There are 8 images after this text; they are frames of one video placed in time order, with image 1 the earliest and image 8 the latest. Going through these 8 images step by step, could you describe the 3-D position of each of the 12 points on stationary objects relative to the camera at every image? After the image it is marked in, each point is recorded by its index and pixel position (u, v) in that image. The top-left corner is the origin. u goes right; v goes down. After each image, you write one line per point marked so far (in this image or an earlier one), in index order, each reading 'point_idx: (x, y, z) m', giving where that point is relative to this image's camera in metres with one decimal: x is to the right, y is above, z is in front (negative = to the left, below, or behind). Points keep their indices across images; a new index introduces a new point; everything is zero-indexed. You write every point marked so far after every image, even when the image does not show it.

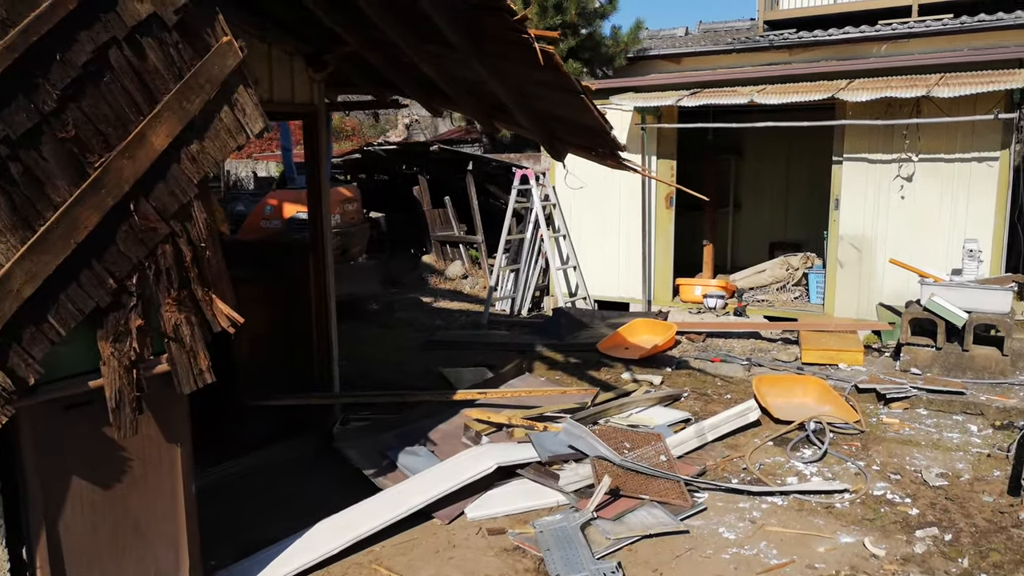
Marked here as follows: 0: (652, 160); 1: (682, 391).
0: (+1.5, +1.3, +7.9) m
1: (+1.3, -0.8, +5.7) m
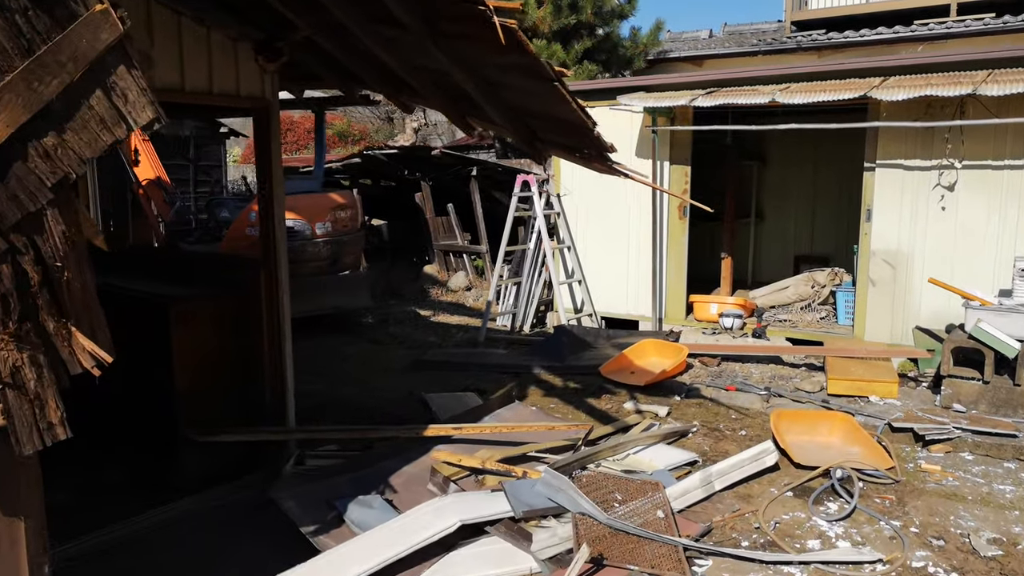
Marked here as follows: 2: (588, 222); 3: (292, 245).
0: (+1.5, +1.2, +7.2) m
1: (+1.2, -0.9, +5.0) m
2: (+0.8, +0.7, +7.8) m
3: (-2.2, +0.4, +7.6) m
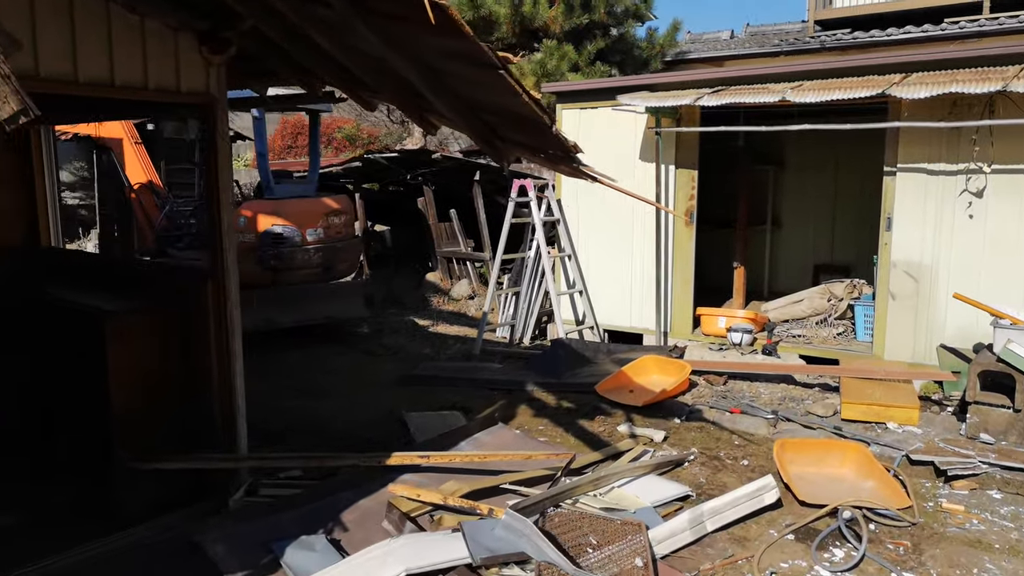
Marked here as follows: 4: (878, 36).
0: (+1.4, +1.1, +6.8) m
1: (+1.1, -1.0, +4.6) m
2: (+0.8, +0.6, +7.4) m
3: (-2.2, +0.4, +7.3) m
4: (+4.6, +3.1, +9.4) m
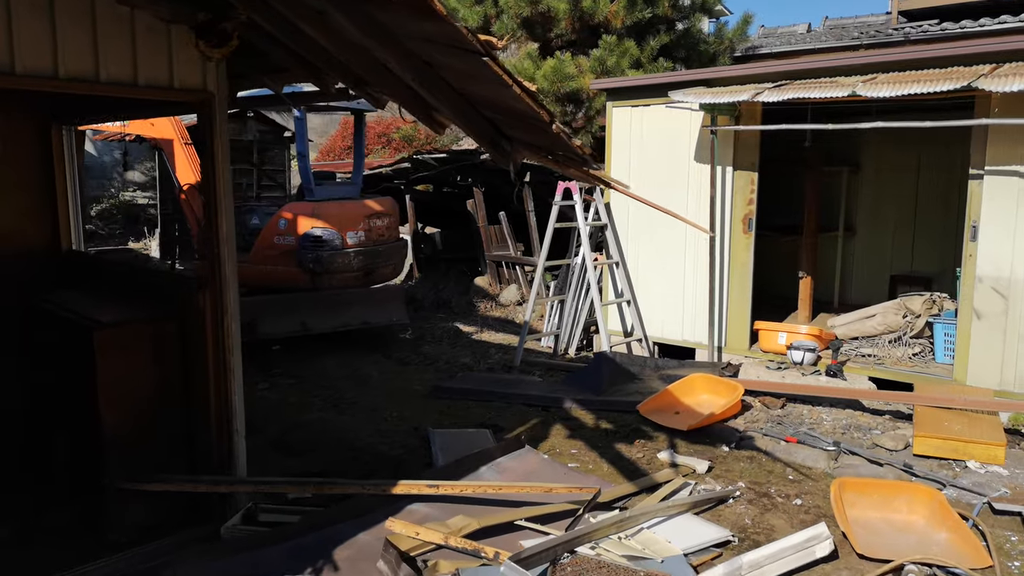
0: (+1.8, +1.0, +6.3) m
1: (+1.2, -1.1, +4.1) m
2: (+1.2, +0.5, +6.9) m
3: (-1.8, +0.3, +7.2) m
4: (+5.2, +3.0, +8.5) m
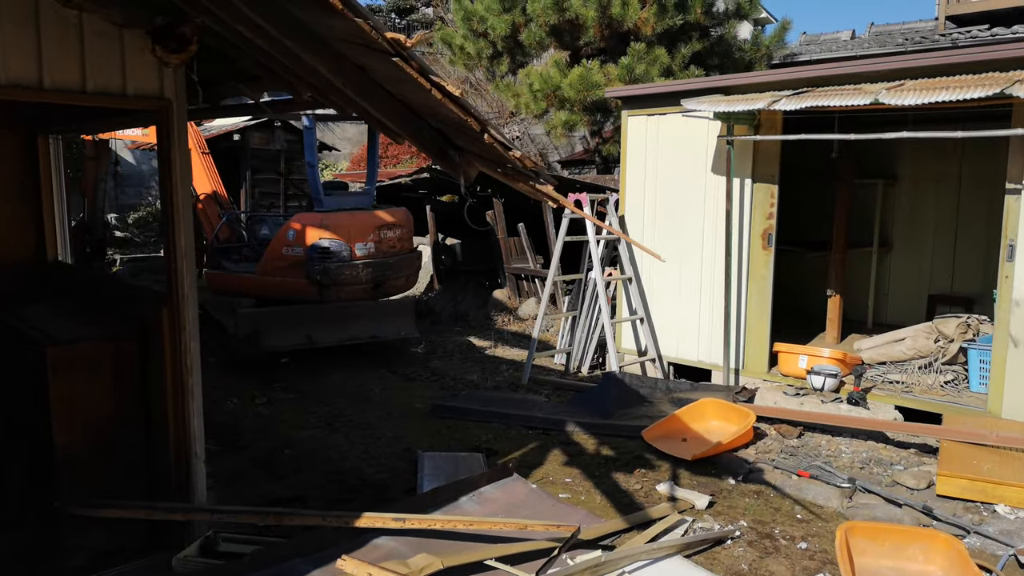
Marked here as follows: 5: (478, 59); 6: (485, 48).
0: (+1.9, +0.8, +5.9) m
1: (+1.1, -1.2, +3.8) m
2: (+1.3, +0.4, +6.6) m
3: (-1.7, +0.2, +7.0) m
4: (+5.4, +2.8, +8.0) m
5: (-0.5, +3.9, +12.6) m
6: (-0.4, +4.0, +12.4) m
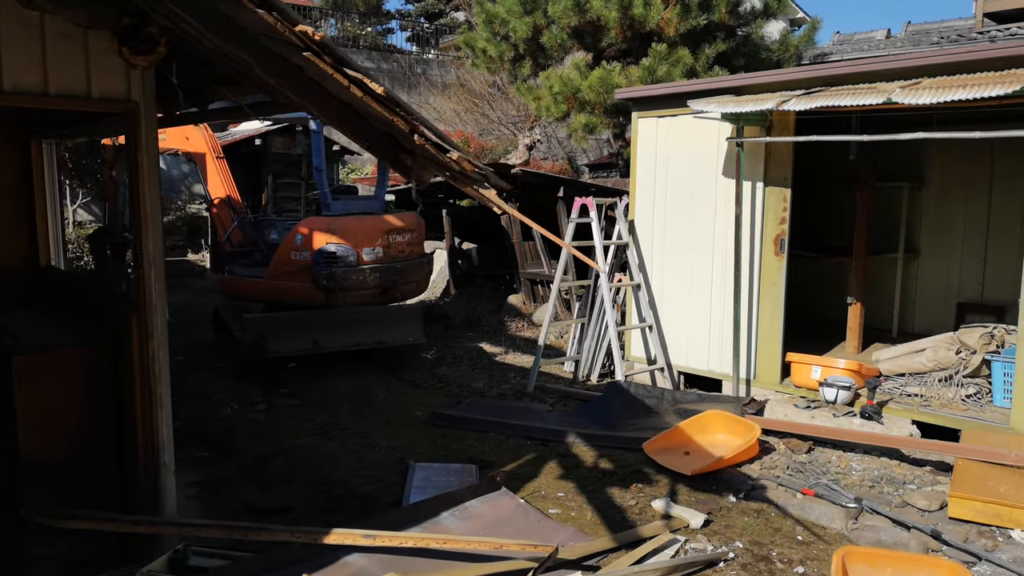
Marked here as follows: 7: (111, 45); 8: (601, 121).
0: (+1.9, +0.8, +5.7) m
1: (+1.0, -1.3, +3.6) m
2: (+1.3, +0.3, +6.4) m
3: (-1.7, +0.1, +7.0) m
4: (+5.5, +2.7, +7.6) m
5: (-0.2, +3.8, +12.5) m
6: (-0.1, +3.9, +12.3) m
7: (-1.6, +1.0, +3.1) m
8: (+1.3, +2.5, +11.3) m
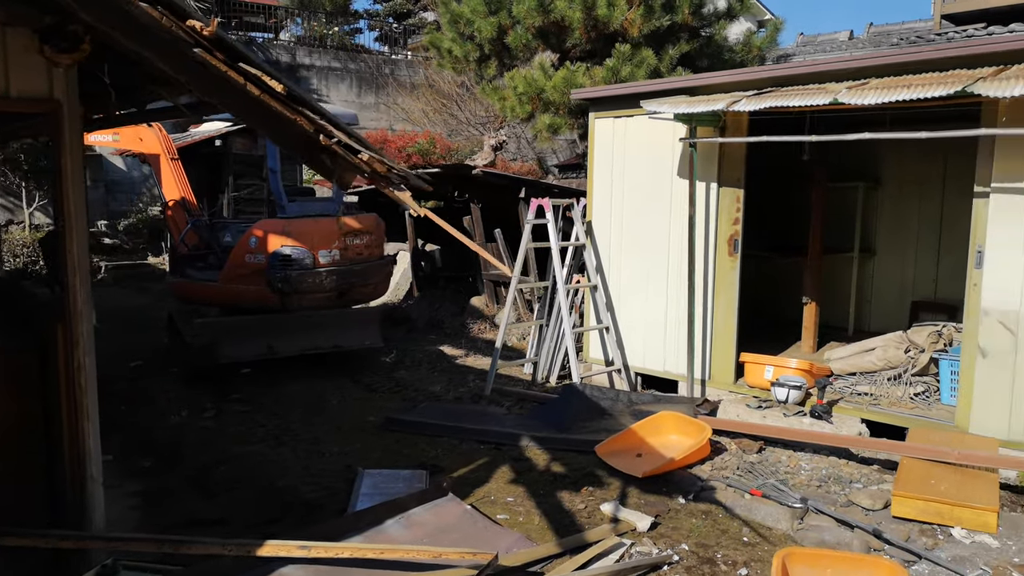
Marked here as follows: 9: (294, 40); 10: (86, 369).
0: (+1.5, +0.8, +5.7) m
1: (+0.8, -1.3, +3.6) m
2: (+0.9, +0.3, +6.4) m
3: (-2.0, +0.1, +6.9) m
4: (+5.1, +2.7, +7.8) m
5: (-0.8, +3.8, +12.4) m
6: (-0.7, +3.9, +12.2) m
7: (-1.9, +1.0, +3.0) m
8: (+0.8, +2.5, +11.3) m
9: (-5.2, +5.9, +17.7) m
10: (-1.8, -0.3, +3.2) m
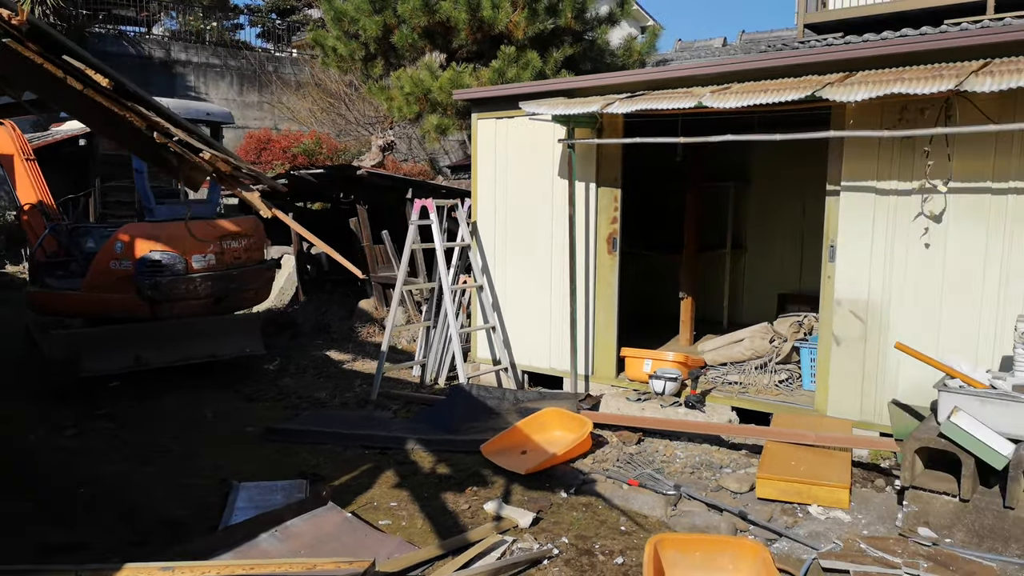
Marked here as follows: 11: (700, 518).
0: (+0.6, +0.8, +5.9) m
1: (+0.2, -1.3, +3.7) m
2: (0.0, +0.3, +6.4) m
3: (-3.1, +0.1, +6.5) m
4: (+3.8, +2.8, +8.4) m
5: (-2.7, +3.7, +12.2) m
6: (-2.5, +3.8, +12.0) m
7: (-2.4, +0.9, +2.7) m
8: (-0.9, +2.5, +11.3) m
9: (-7.8, +5.7, +16.9) m
10: (-2.3, -0.4, +2.9) m
11: (+1.0, -1.2, +3.9) m
